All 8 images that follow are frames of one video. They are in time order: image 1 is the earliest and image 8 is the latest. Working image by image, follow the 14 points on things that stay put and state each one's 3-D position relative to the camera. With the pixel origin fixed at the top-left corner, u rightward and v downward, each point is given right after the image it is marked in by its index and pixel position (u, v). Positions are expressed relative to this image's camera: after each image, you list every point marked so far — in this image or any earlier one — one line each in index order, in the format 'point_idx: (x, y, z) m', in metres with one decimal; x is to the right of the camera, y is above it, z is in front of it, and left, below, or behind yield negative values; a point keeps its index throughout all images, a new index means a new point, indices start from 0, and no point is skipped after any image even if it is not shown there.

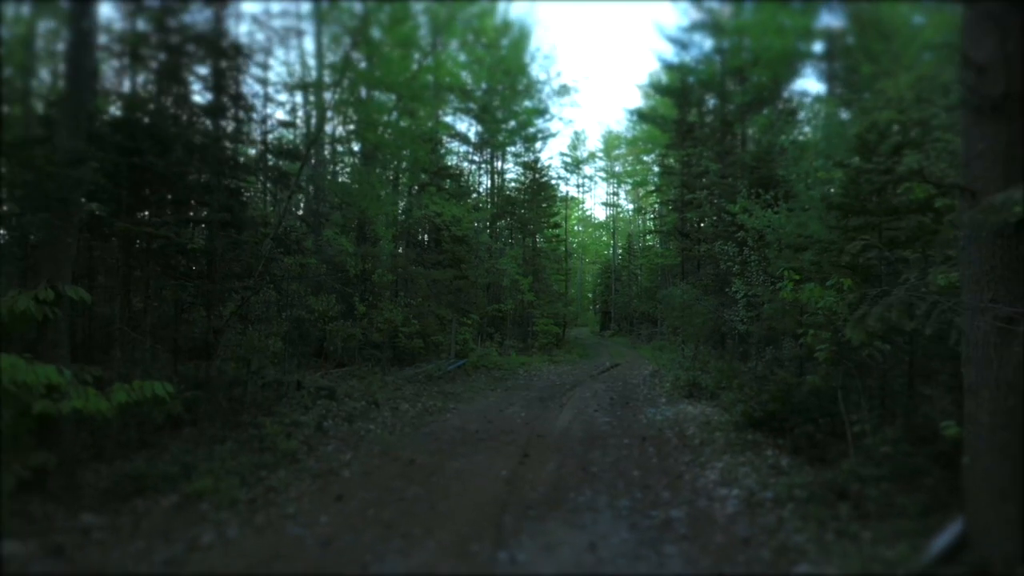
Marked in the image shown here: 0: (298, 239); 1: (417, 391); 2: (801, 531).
0: (-2.9, +0.7, +12.7) m
1: (-1.6, -1.7, +14.1) m
2: (+2.0, -1.6, +5.9) m
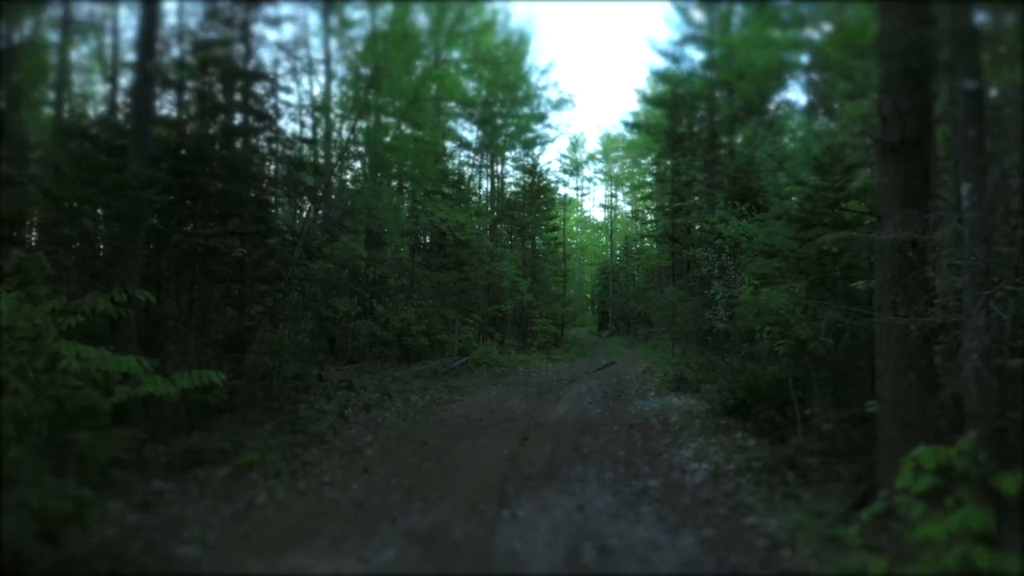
0: (-2.8, +0.6, +13.9) m
1: (-1.6, -1.7, +15.4) m
2: (+2.0, -1.7, +7.1) m
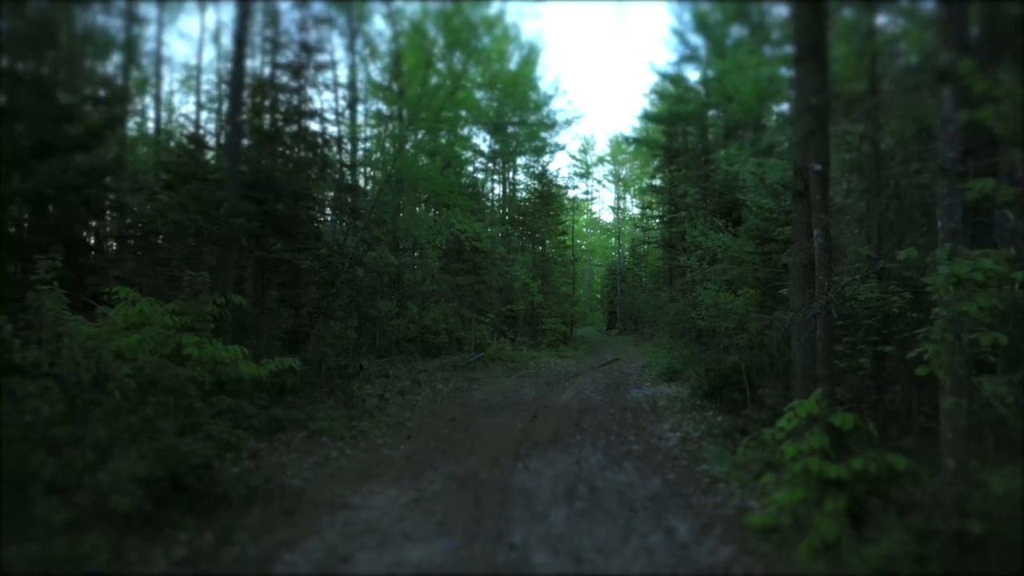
0: (-2.6, +0.6, +16.1) m
1: (-1.3, -1.8, +17.6) m
2: (+2.2, -1.7, +9.3) m
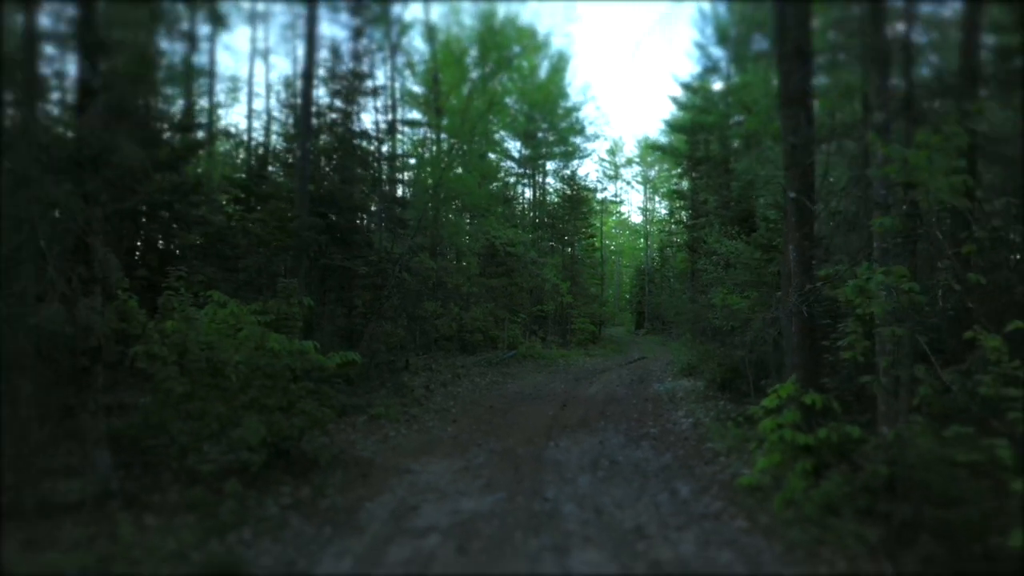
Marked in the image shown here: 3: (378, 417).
0: (-2.0, +0.5, +17.7) m
1: (-0.6, -1.9, +19.1) m
2: (+2.6, -1.8, +10.7) m
3: (-1.8, -1.8, +11.7) m
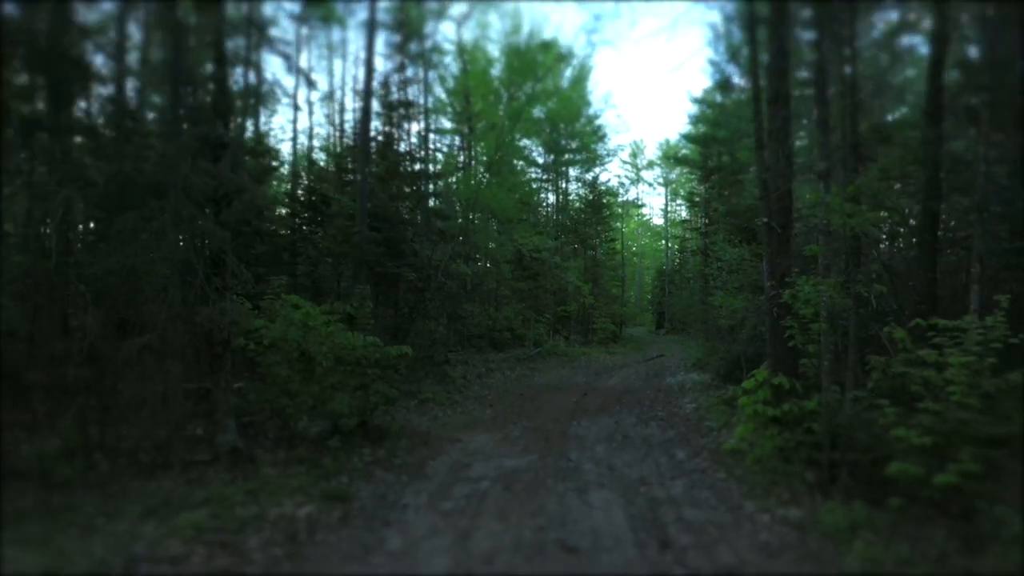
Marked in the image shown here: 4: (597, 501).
0: (-1.4, +0.4, +19.8) m
1: (0.0, -1.9, +21.2) m
2: (+3.0, -1.8, +12.7) m
3: (-1.4, -1.8, +13.8) m
4: (+0.8, -1.9, +7.7) m
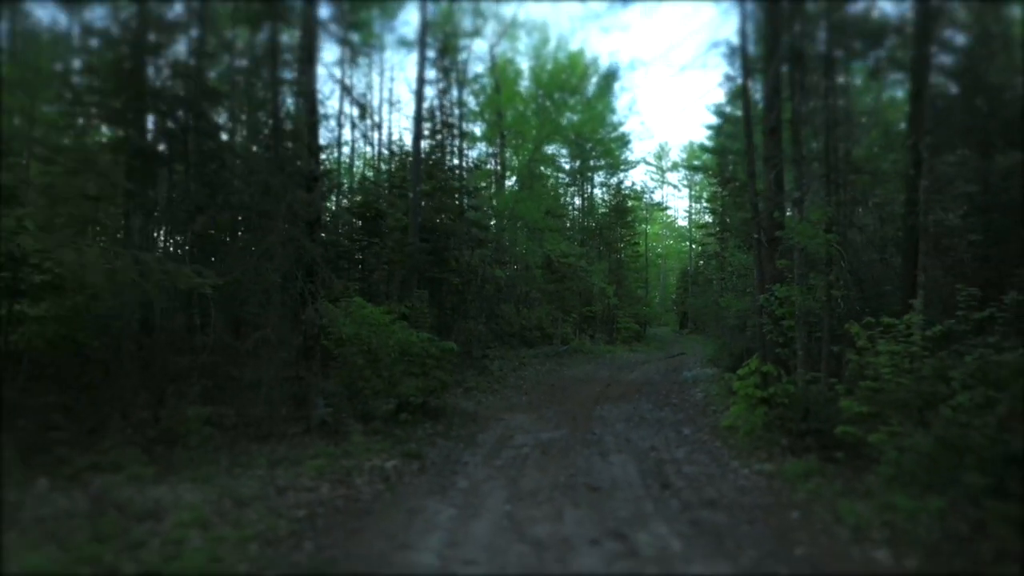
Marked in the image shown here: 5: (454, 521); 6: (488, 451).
0: (-0.6, +0.4, +22.0) m
1: (+0.9, -2.0, +23.3) m
2: (+3.6, -1.9, +14.7) m
3: (-0.8, -1.9, +16.0) m
4: (+1.2, -2.0, +9.8) m
5: (-0.5, -1.9, +7.0) m
6: (-0.3, -2.0, +10.4) m
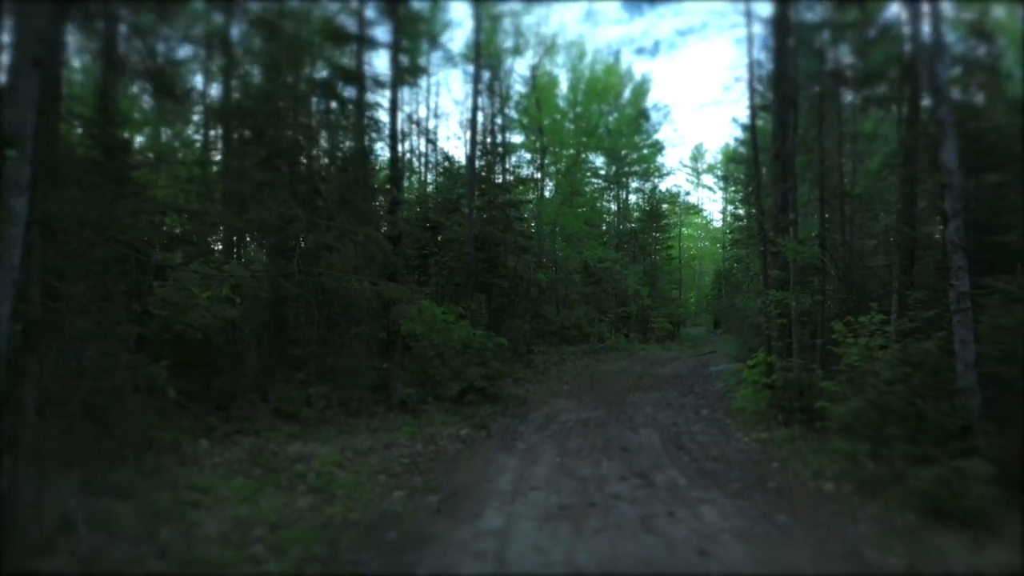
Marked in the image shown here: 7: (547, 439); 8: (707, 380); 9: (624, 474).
0: (+0.6, +0.3, +24.4) m
1: (+2.1, -2.1, +25.6) m
2: (+4.5, -2.0, +17.0) m
3: (+0.2, -2.0, +18.4) m
4: (+1.9, -2.1, +12.1) m
5: (+0.1, -2.0, +9.5) m
6: (+0.4, -2.1, +12.8) m
7: (+0.5, -2.0, +11.4) m
8: (+4.5, -2.1, +19.7) m
9: (+1.2, -1.9, +8.9) m
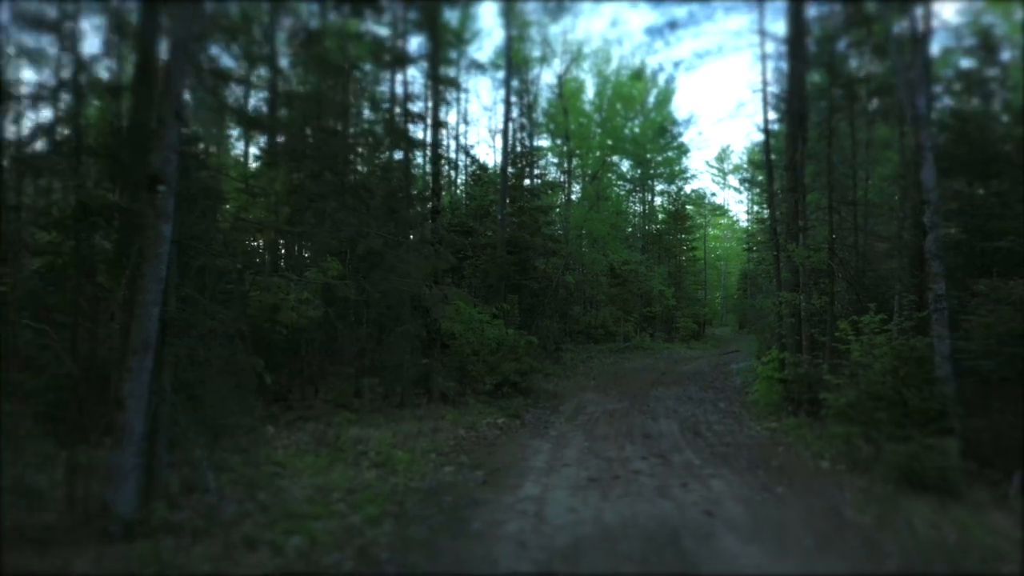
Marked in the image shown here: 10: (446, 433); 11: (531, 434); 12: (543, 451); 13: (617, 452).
0: (+1.5, +0.3, +25.6) m
1: (+3.0, -2.1, +26.8) m
2: (+5.1, -2.0, +18.0) m
3: (+0.9, -2.0, +19.6) m
4: (+2.4, -2.1, +13.3) m
5: (+0.5, -2.0, +10.7) m
6: (+0.9, -2.1, +14.0) m
7: (+1.0, -2.1, +12.6) m
8: (+5.2, -2.2, +20.7) m
9: (+1.6, -2.0, +10.0) m
10: (-0.9, -2.0, +11.5) m
11: (+0.3, -2.0, +11.9) m
12: (+0.4, -2.0, +10.5) m
13: (+1.3, -2.0, +10.2) m
